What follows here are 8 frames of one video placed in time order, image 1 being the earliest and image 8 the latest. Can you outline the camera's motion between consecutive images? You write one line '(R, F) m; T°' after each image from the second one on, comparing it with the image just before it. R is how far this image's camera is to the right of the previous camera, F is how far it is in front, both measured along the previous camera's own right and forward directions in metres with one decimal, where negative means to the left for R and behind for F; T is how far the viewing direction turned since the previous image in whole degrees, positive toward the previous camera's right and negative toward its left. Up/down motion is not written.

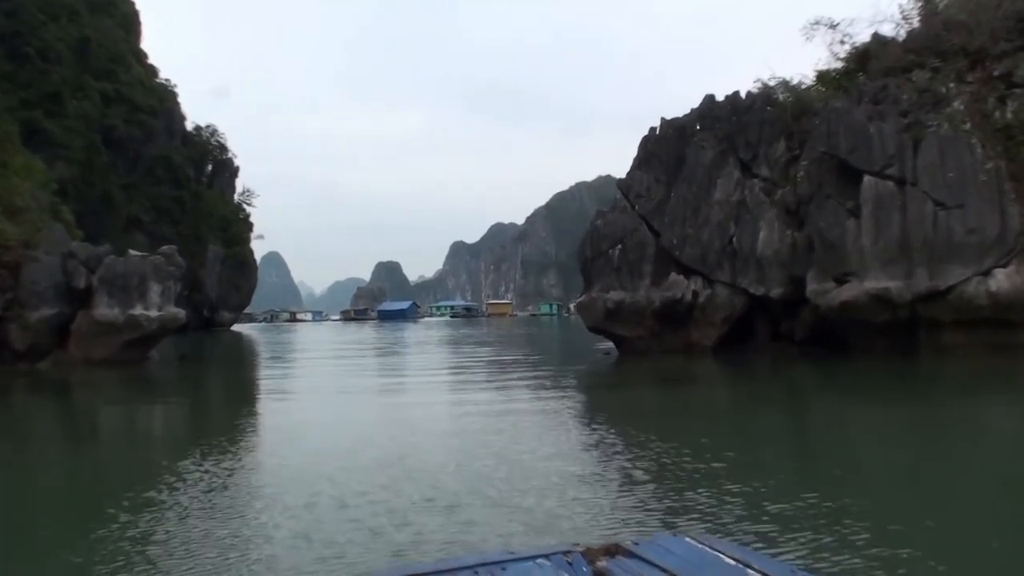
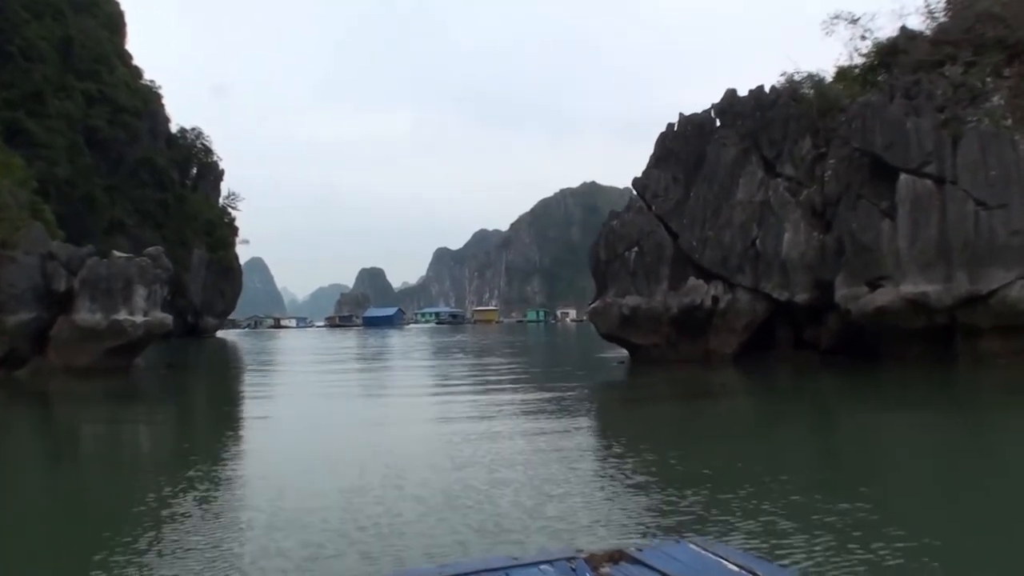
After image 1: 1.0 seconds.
(-0.5, +1.0) m; +1°
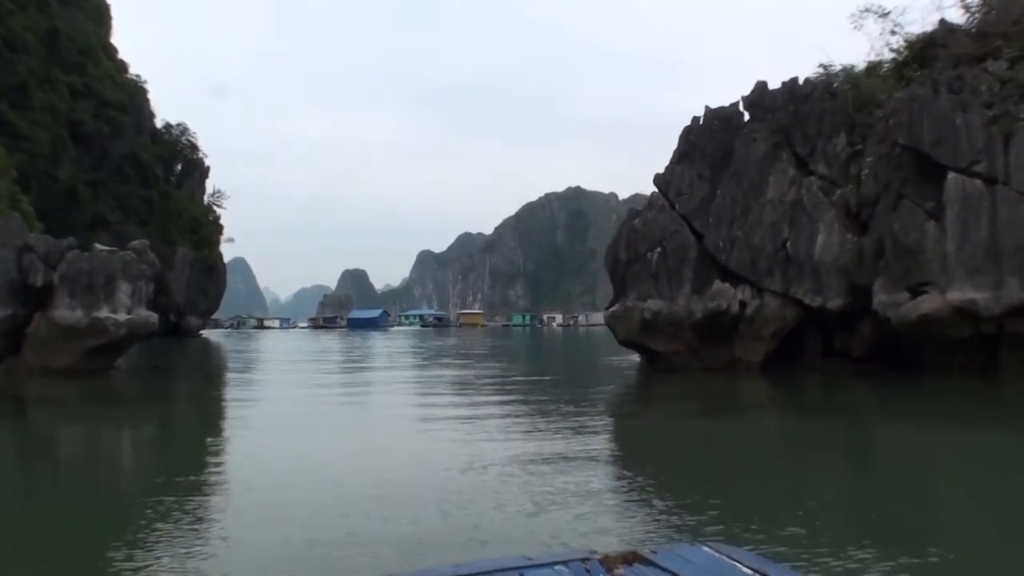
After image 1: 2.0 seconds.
(-0.5, +1.1) m; +1°
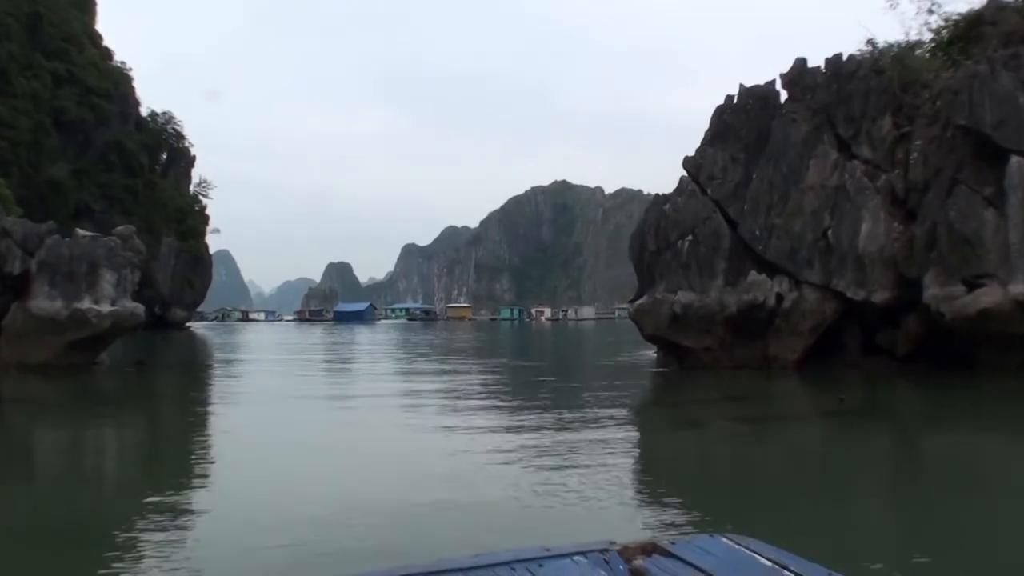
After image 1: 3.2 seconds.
(-0.5, +1.2) m; +1°
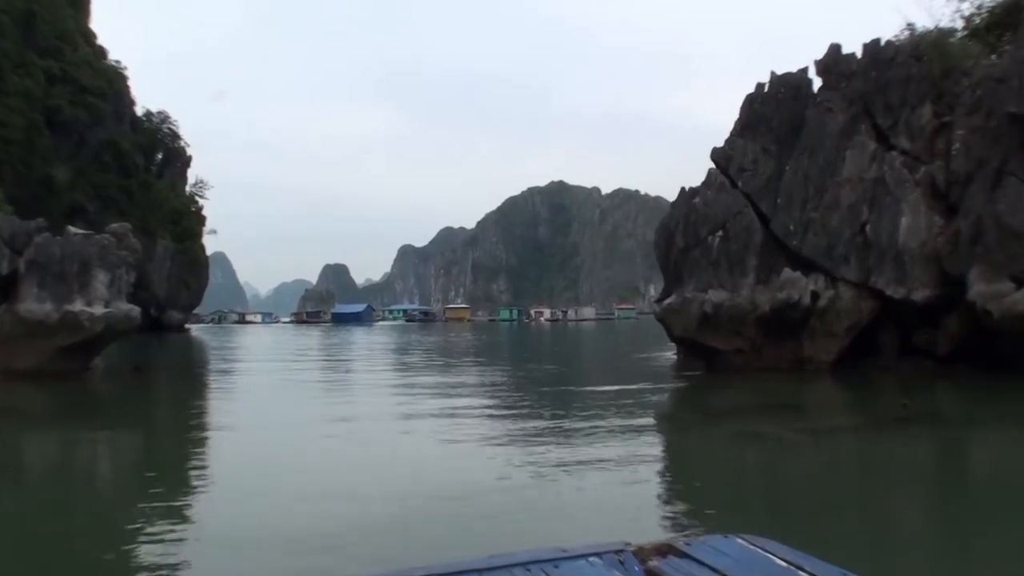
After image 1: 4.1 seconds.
(-0.4, +0.7) m; 0°
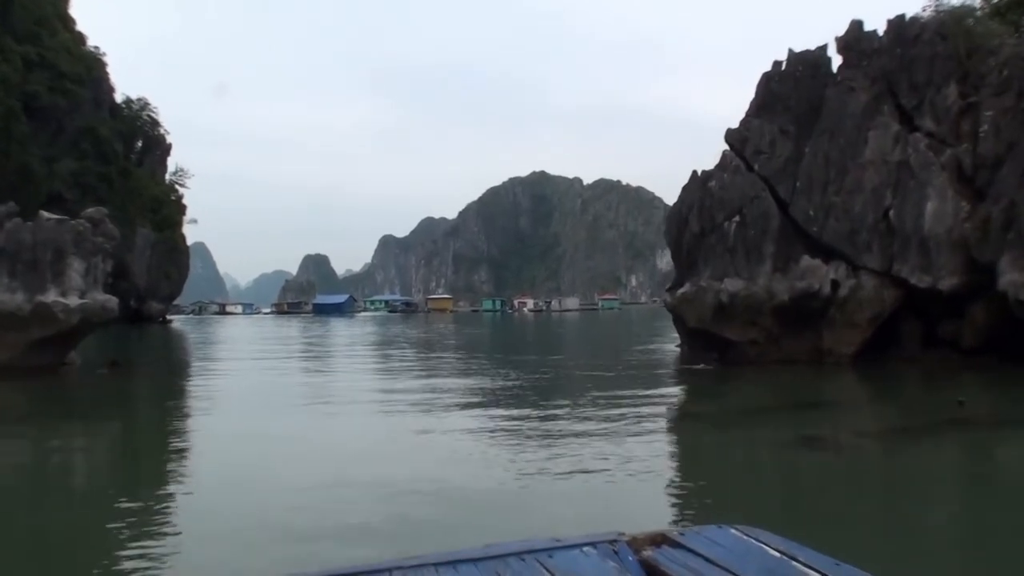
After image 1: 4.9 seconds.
(-0.3, +0.8) m; +1°
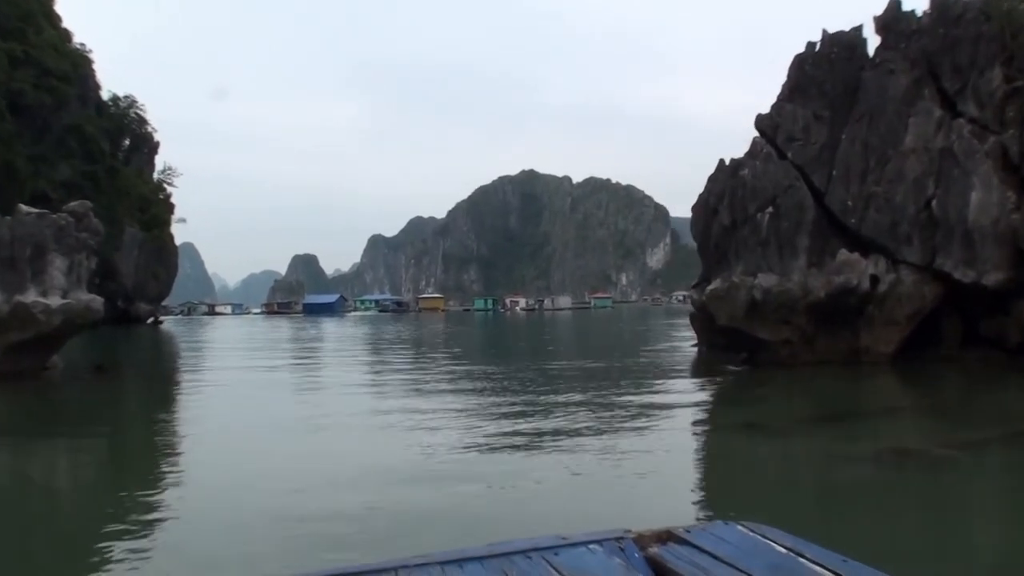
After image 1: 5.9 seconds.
(-0.4, +0.8) m; +1°
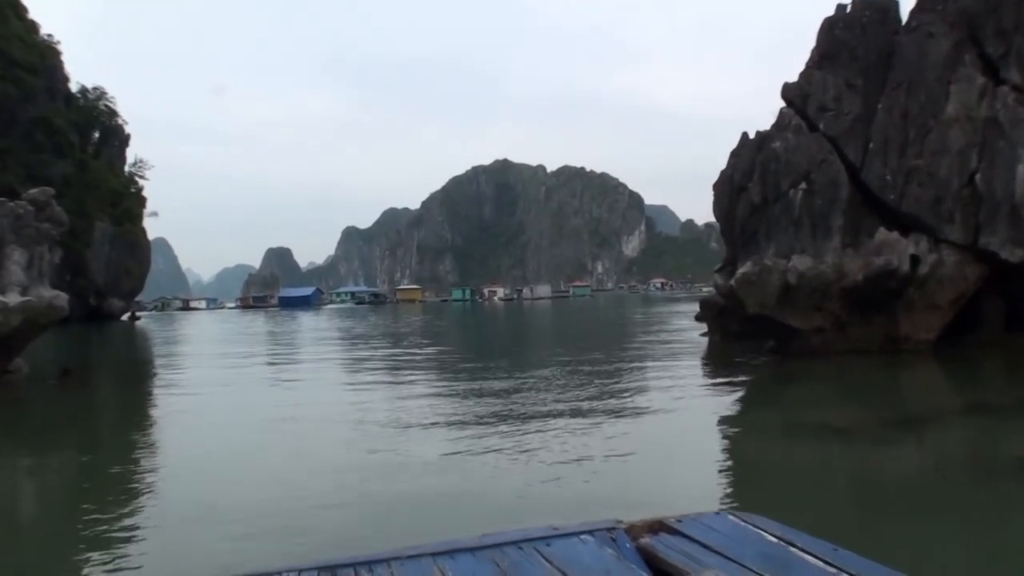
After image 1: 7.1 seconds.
(-0.4, +1.1) m; +2°
